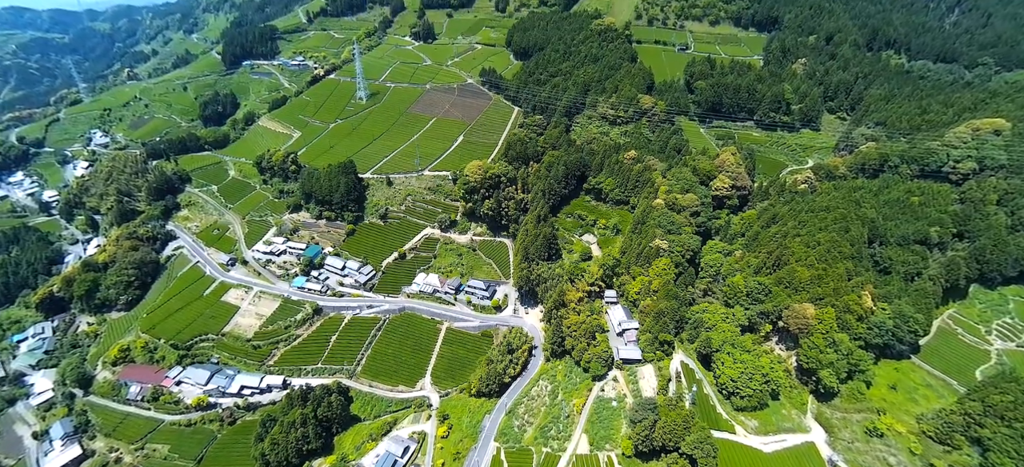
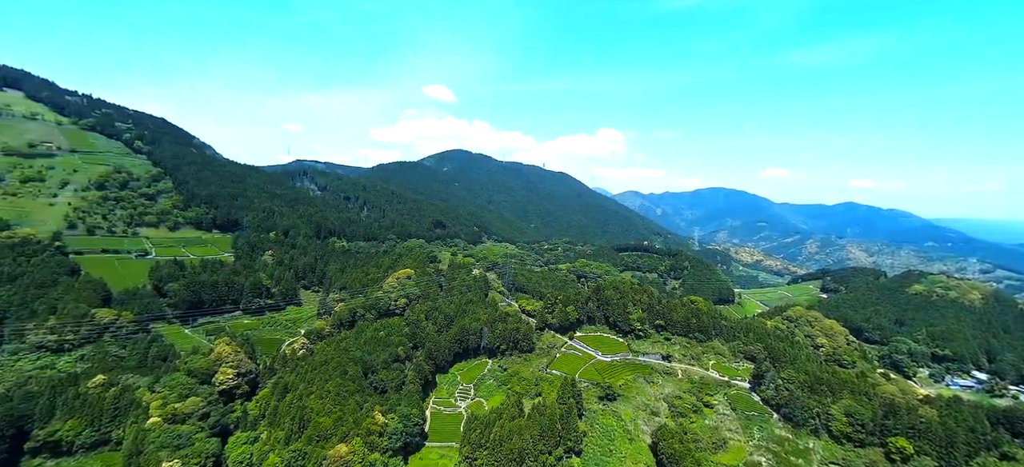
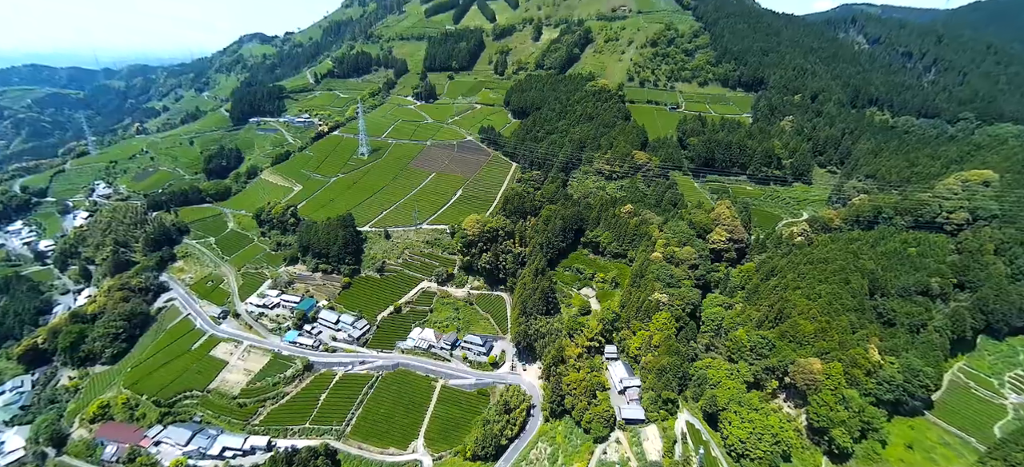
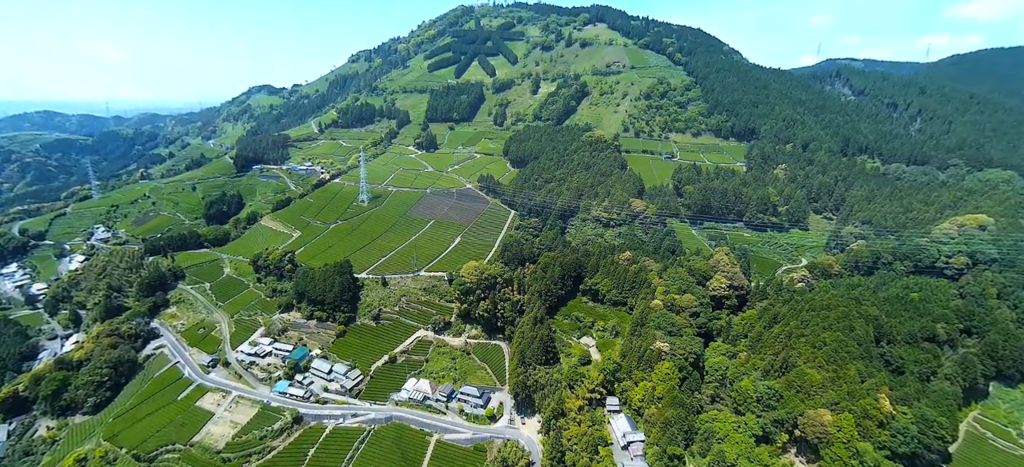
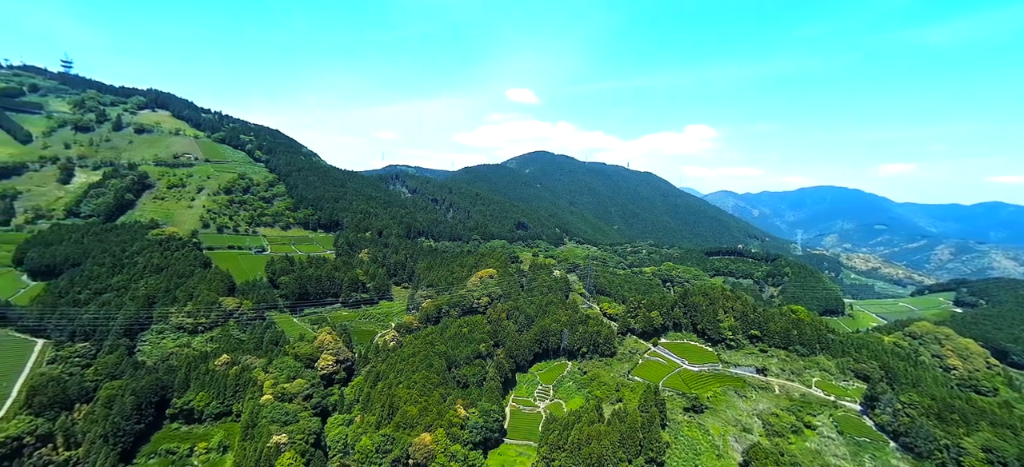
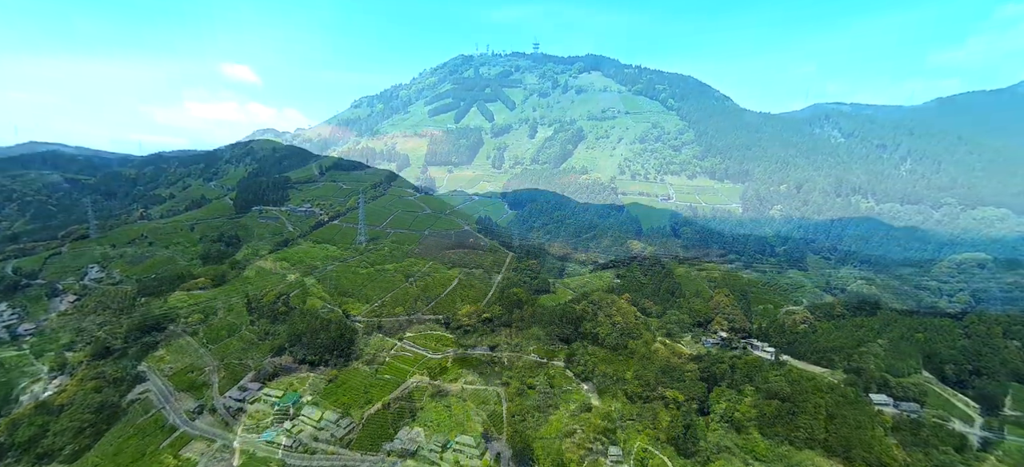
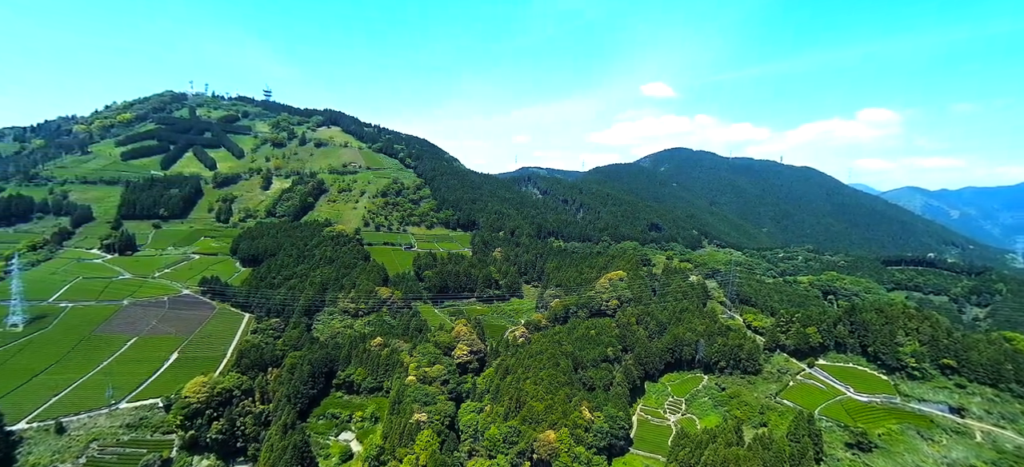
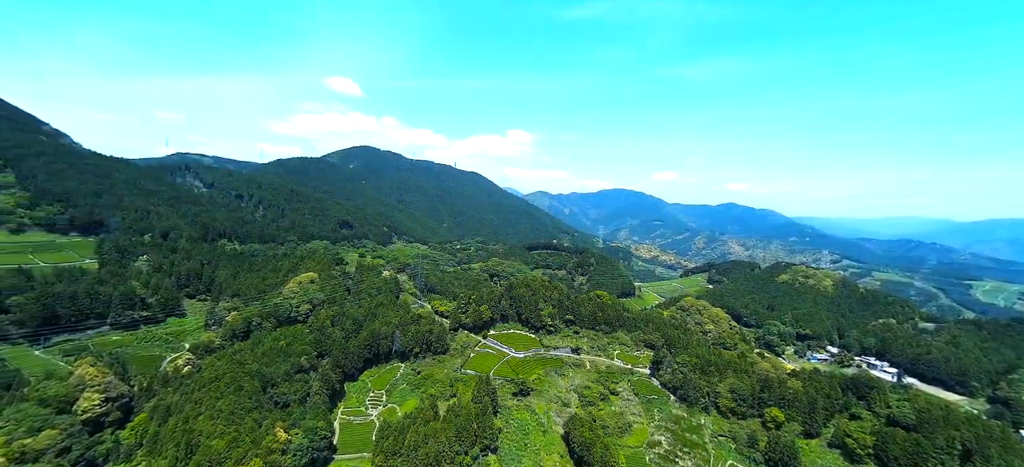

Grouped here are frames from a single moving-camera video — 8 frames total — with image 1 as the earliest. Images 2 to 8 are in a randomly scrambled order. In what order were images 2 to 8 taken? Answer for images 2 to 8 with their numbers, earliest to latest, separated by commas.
3, 4, 6, 8, 2, 5, 7
